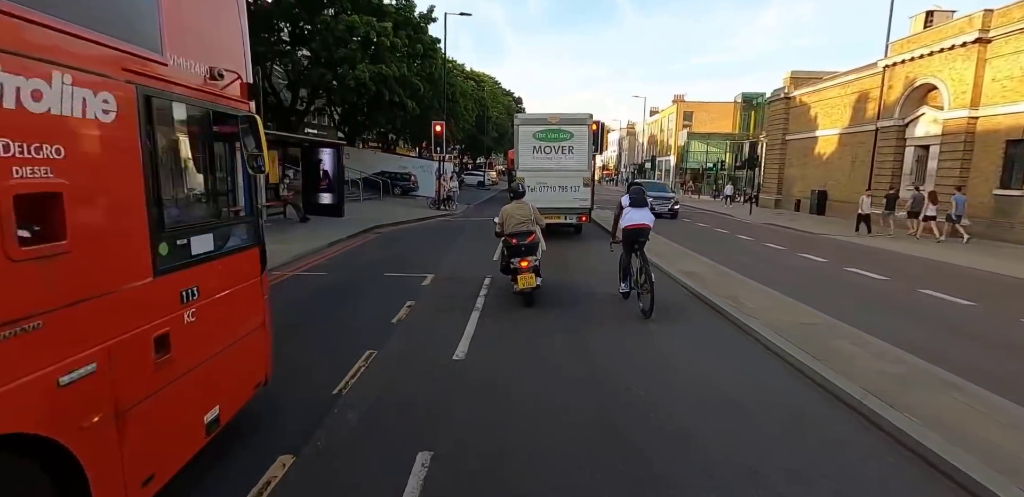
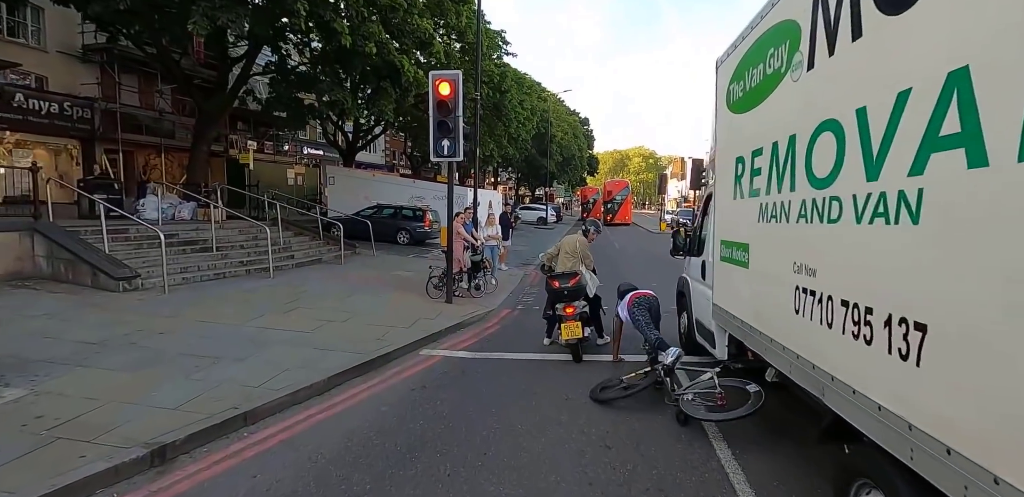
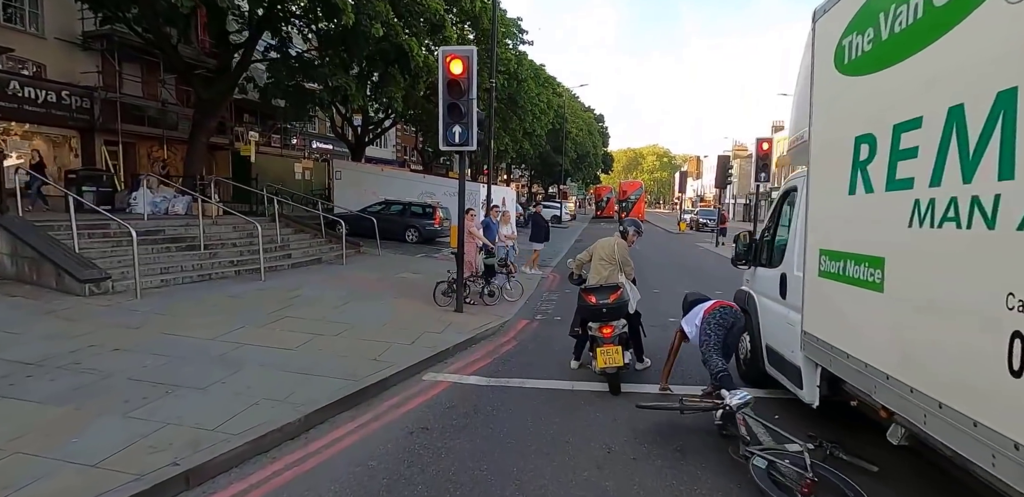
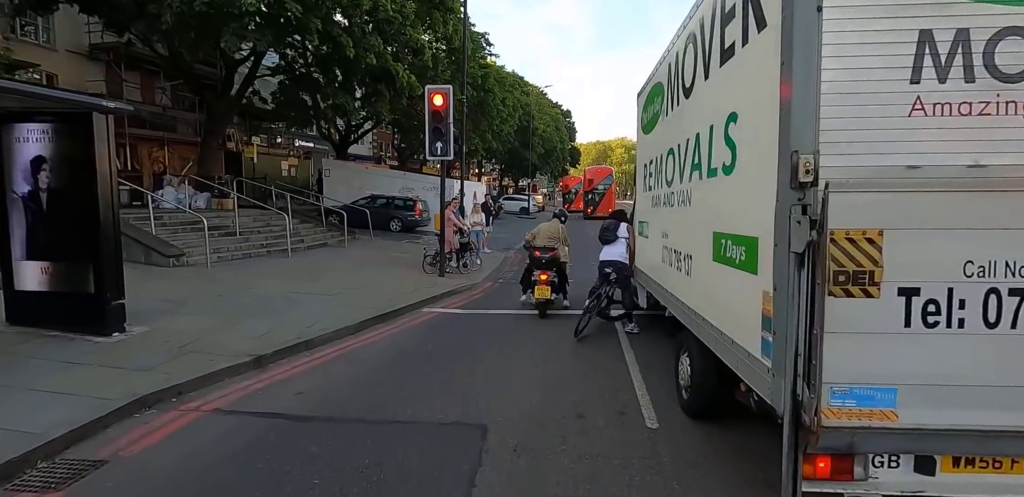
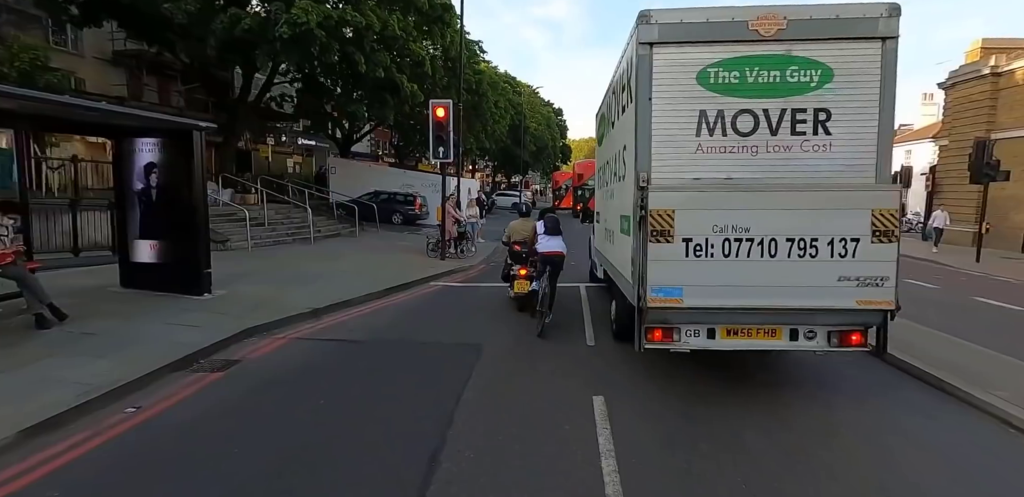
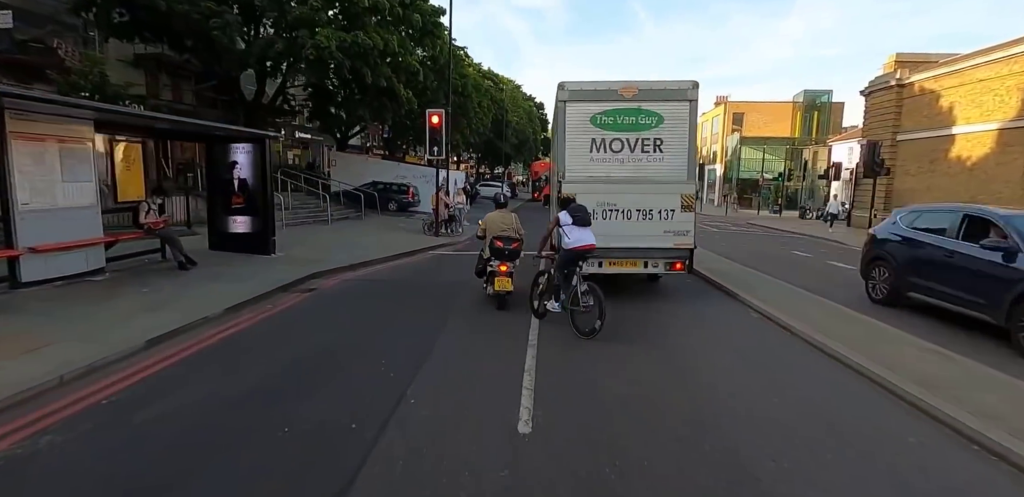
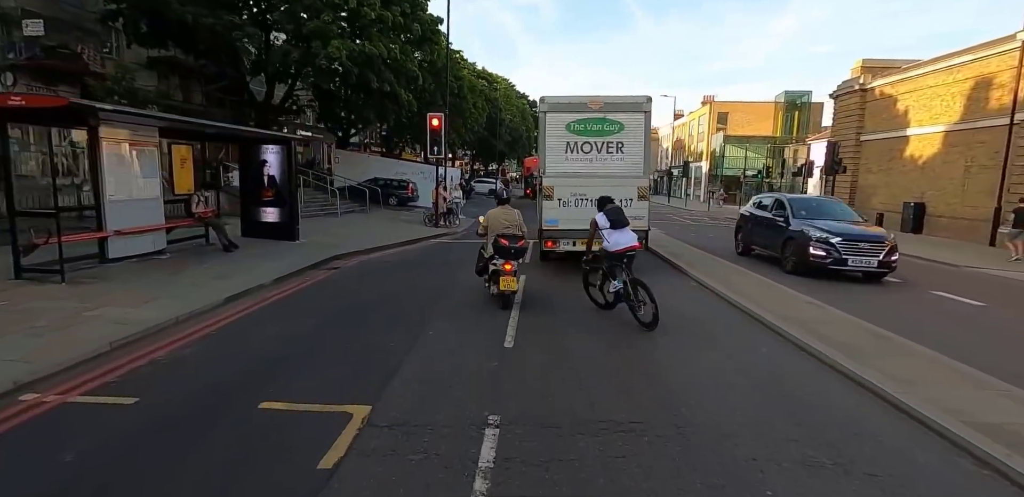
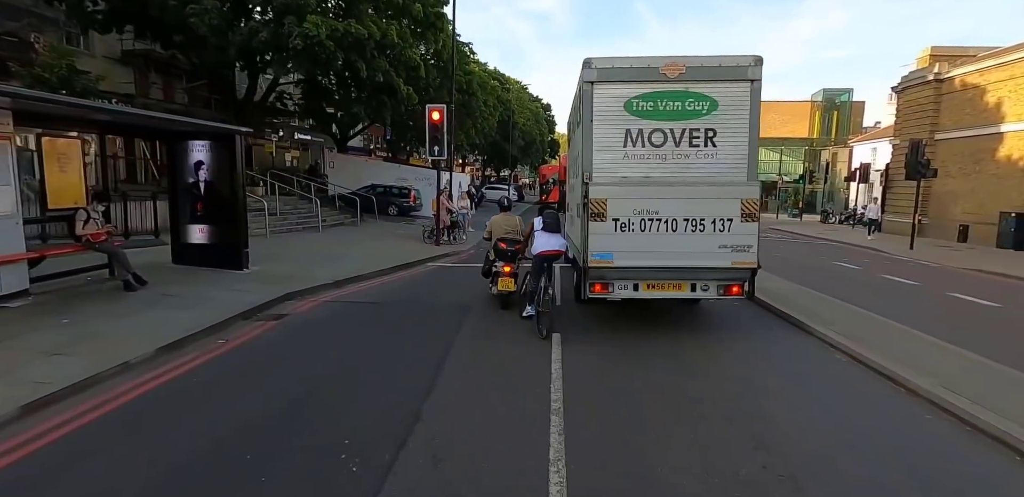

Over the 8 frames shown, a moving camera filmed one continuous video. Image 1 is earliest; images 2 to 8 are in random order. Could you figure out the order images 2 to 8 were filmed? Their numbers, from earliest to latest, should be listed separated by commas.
7, 6, 8, 5, 4, 2, 3
